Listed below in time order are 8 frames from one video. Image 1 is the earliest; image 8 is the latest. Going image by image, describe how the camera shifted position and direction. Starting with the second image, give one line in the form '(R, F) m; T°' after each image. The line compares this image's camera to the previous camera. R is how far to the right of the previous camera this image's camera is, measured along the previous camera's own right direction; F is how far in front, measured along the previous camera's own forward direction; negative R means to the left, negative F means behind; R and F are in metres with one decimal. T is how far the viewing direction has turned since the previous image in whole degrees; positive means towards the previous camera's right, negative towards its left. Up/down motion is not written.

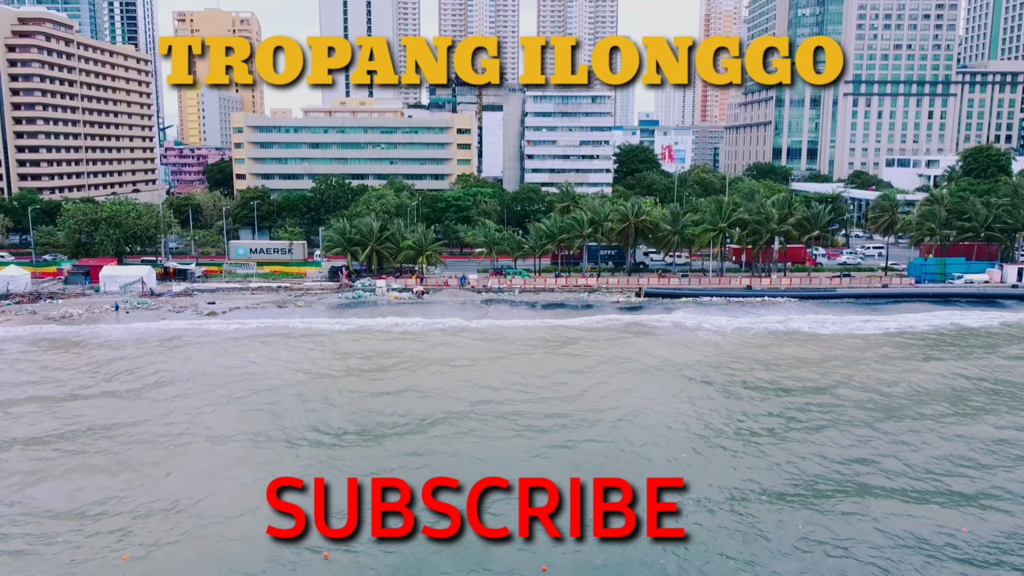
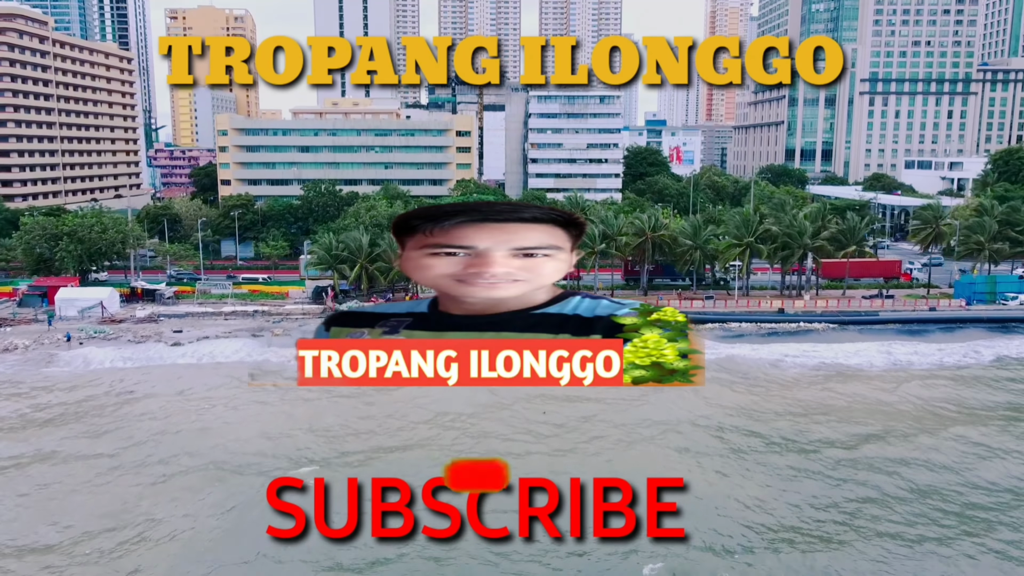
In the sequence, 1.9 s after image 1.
(-0.3, +4.6) m; 0°
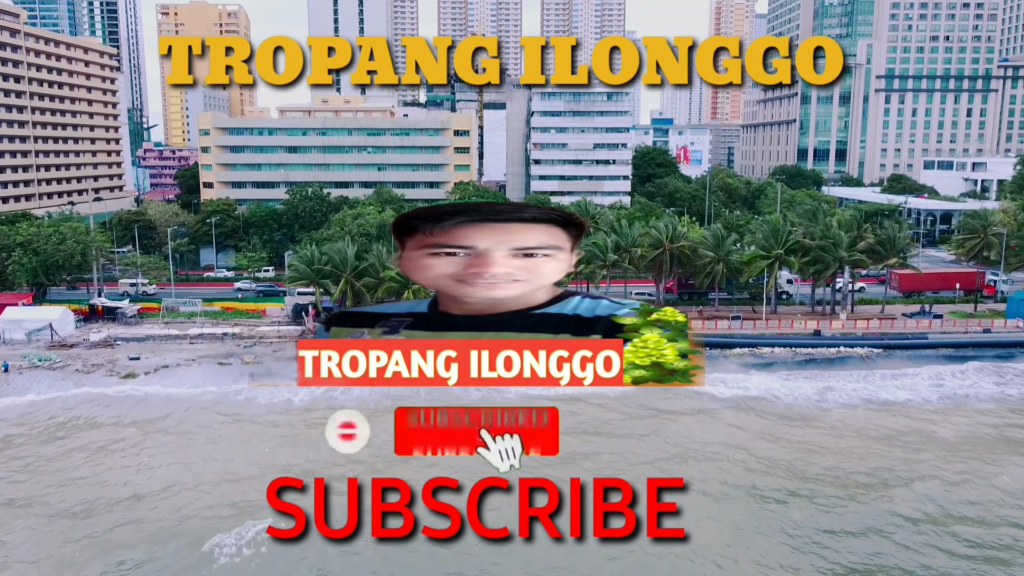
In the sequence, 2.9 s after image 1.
(-0.2, +4.3) m; 0°
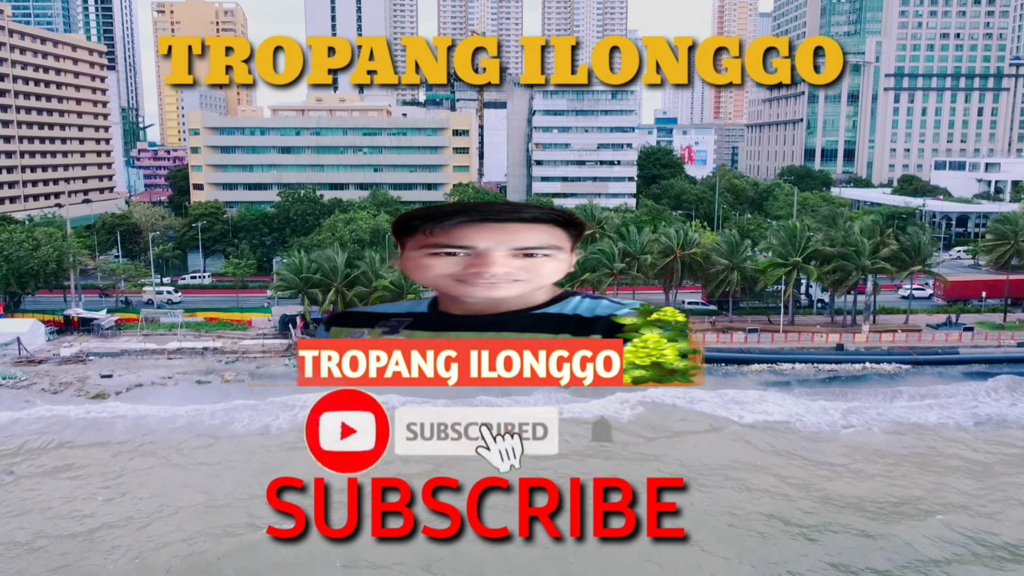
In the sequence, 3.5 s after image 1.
(-0.1, +2.3) m; 0°
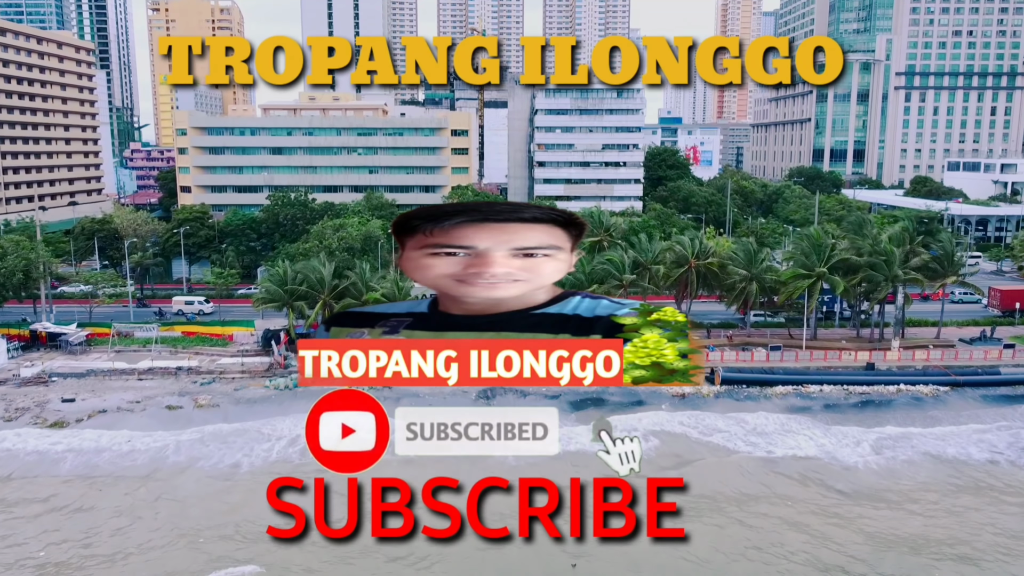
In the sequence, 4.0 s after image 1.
(-0.1, +2.6) m; 0°
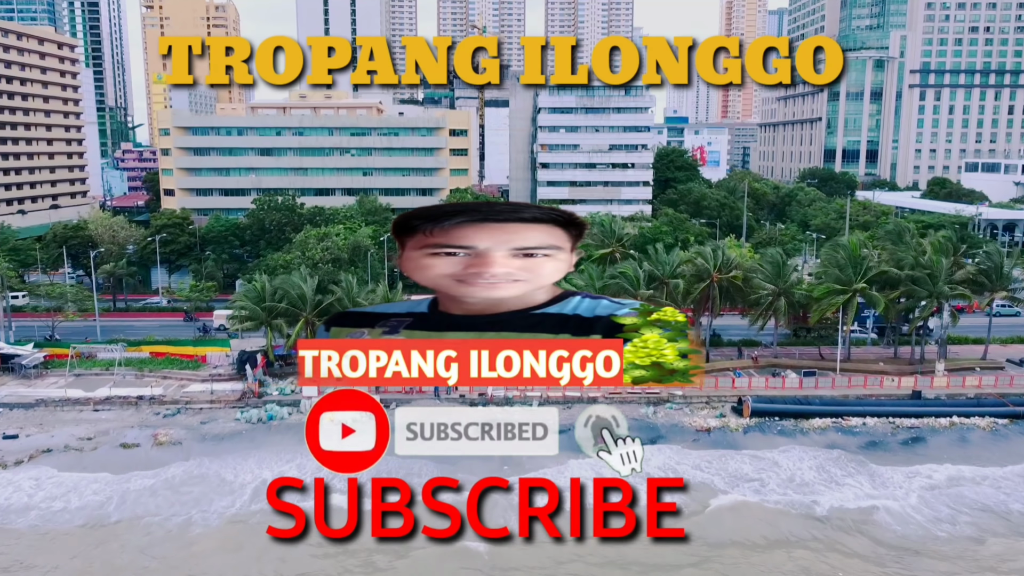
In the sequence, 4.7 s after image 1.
(-0.1, +3.2) m; 0°
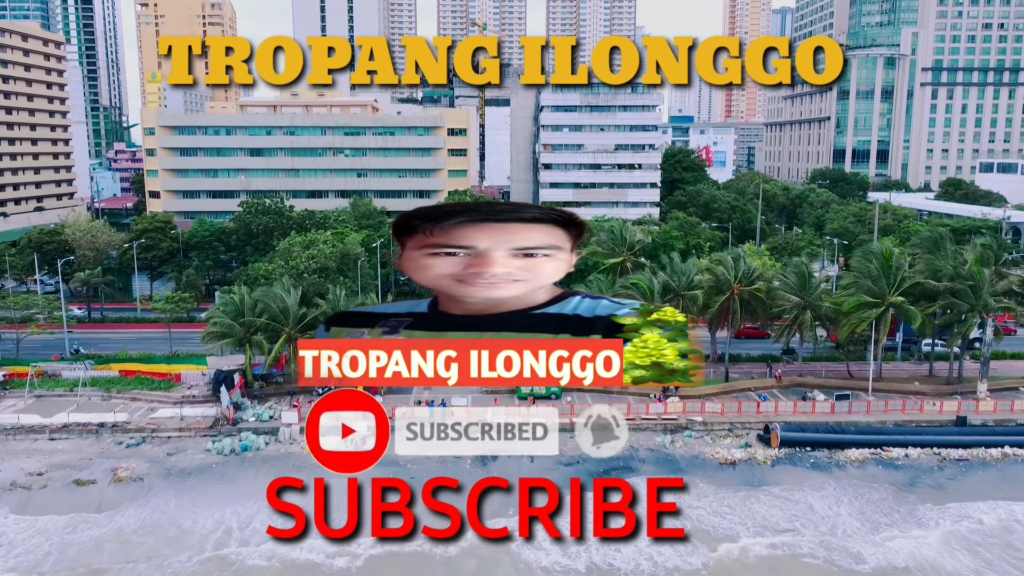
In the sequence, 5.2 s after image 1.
(-0.1, +2.5) m; 0°
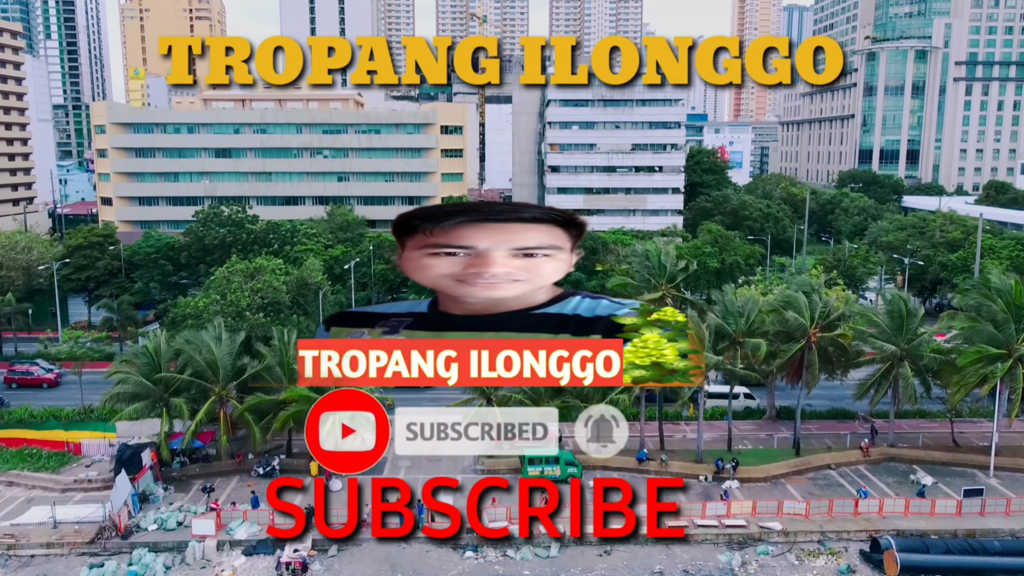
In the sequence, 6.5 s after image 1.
(-0.1, +6.7) m; 0°
